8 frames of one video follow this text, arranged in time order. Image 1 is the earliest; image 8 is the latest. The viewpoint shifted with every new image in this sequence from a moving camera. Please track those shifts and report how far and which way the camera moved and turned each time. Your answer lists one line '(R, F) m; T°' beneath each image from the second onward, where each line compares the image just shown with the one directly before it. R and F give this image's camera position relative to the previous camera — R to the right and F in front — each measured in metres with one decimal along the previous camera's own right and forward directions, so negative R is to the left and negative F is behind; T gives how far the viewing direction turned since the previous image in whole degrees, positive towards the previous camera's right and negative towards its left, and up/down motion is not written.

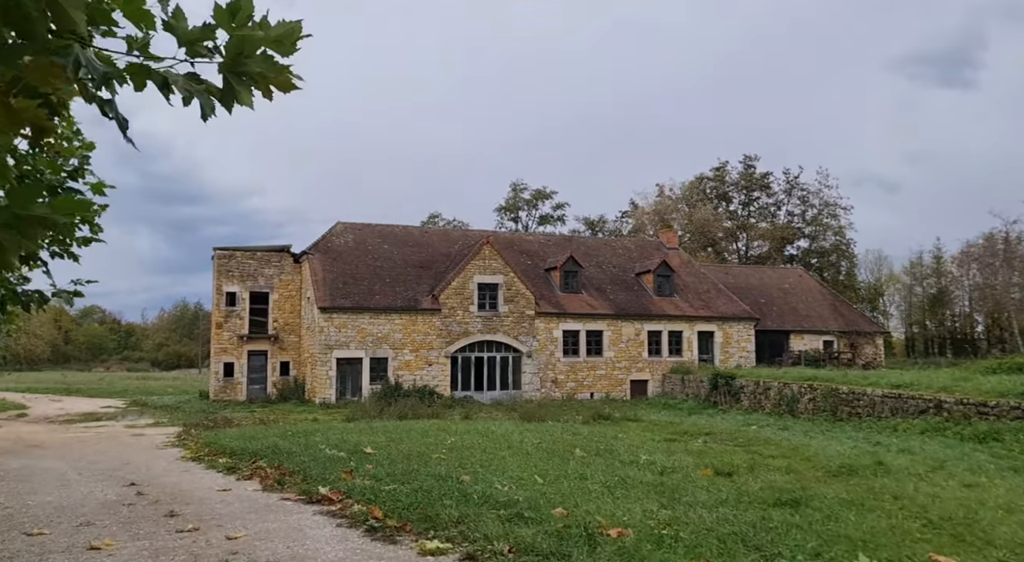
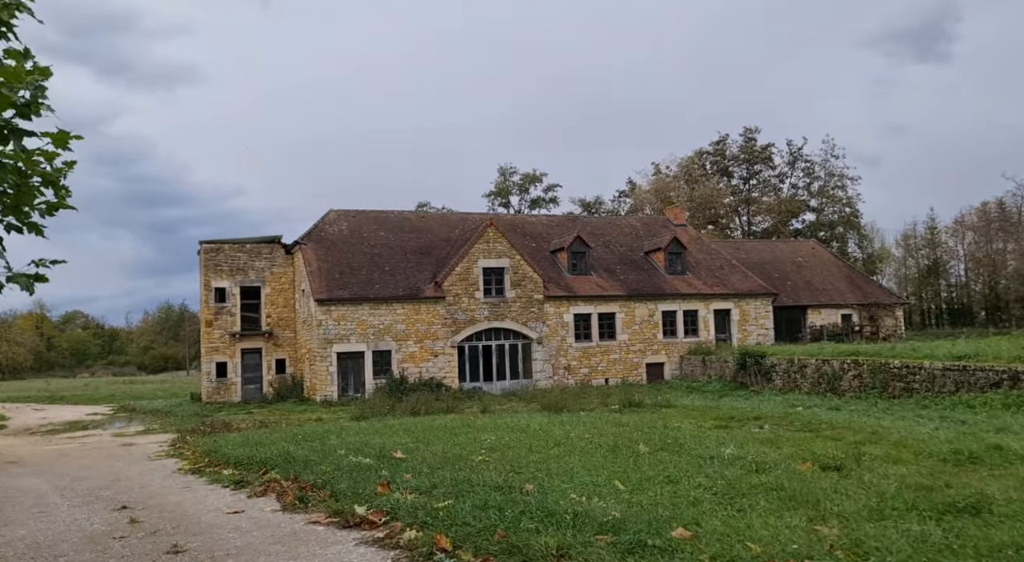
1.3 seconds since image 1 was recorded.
(-0.8, +1.6) m; +1°
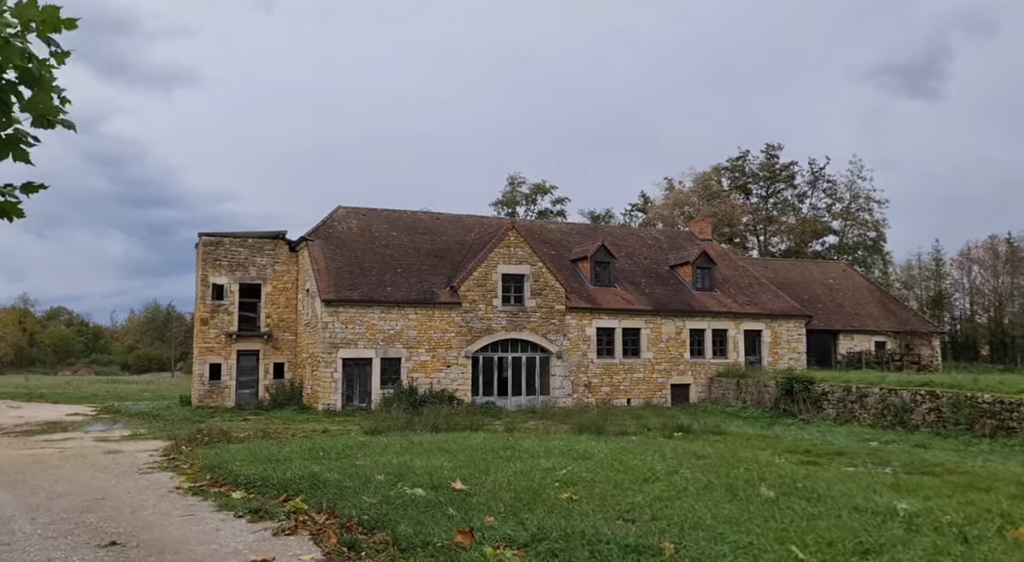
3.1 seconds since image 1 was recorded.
(-1.1, +1.9) m; +1°
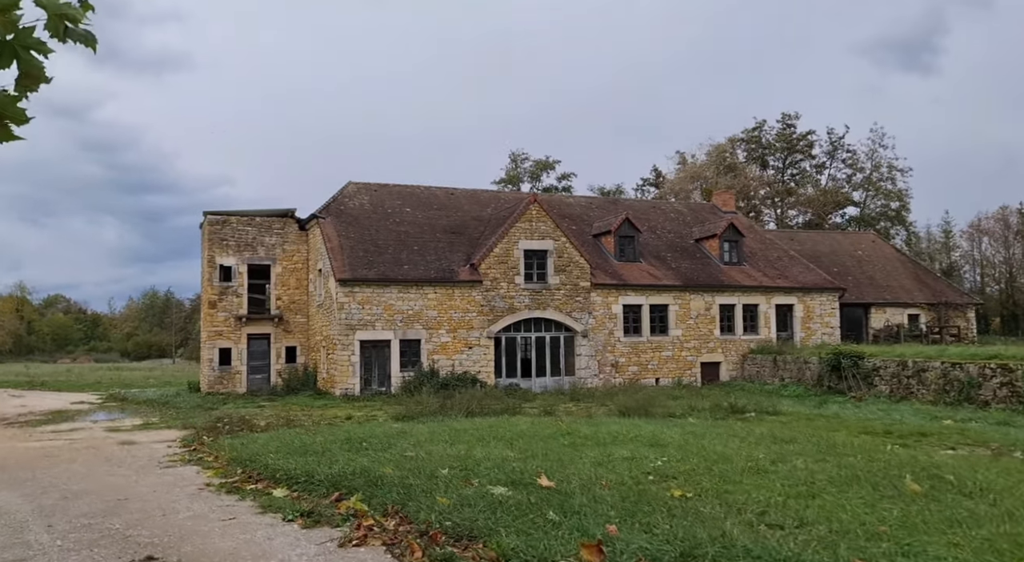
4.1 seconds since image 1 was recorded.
(-0.8, +1.2) m; 0°
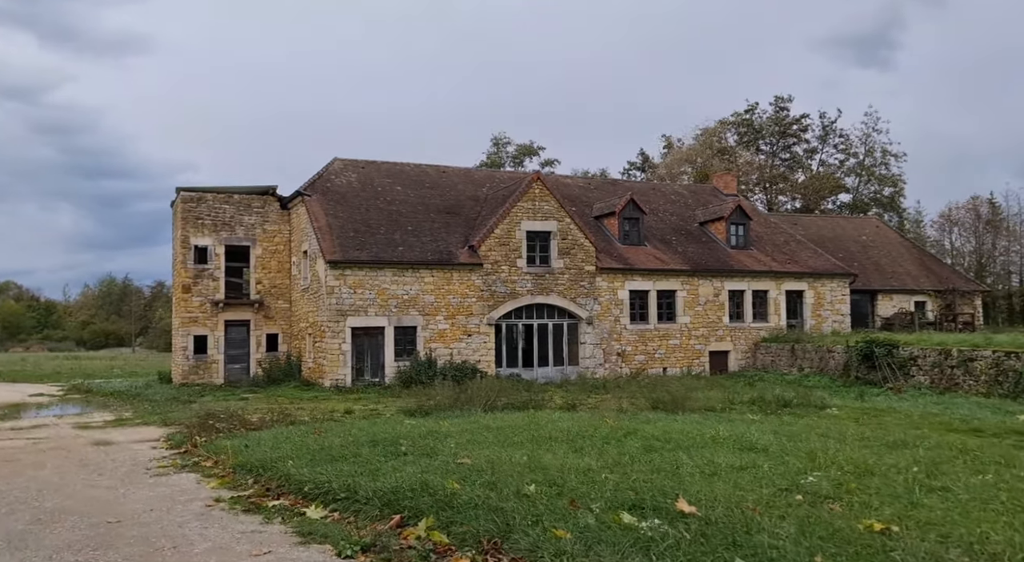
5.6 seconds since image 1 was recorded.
(-1.1, +1.6) m; +3°
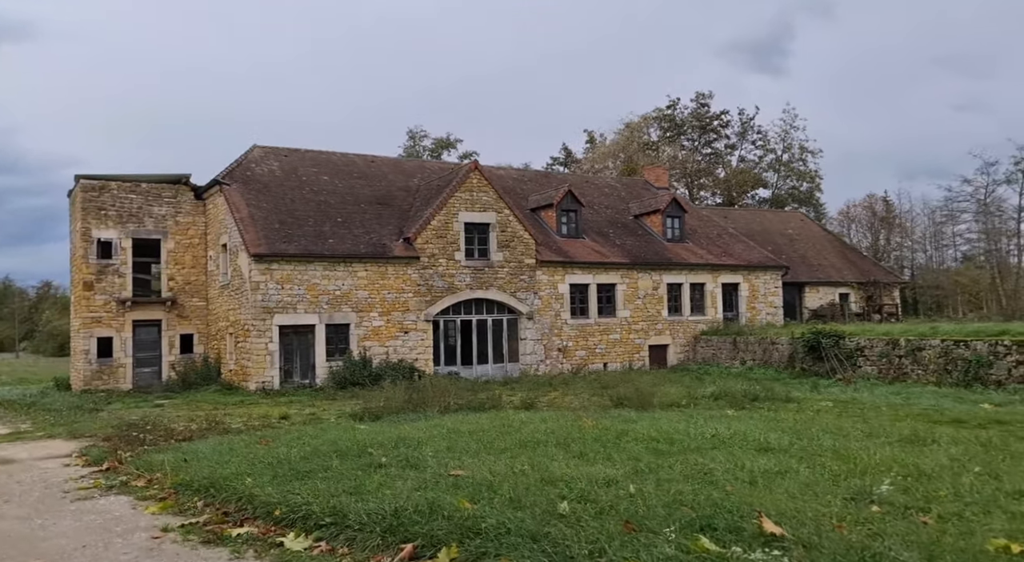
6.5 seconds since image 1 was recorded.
(-0.8, +1.0) m; +7°
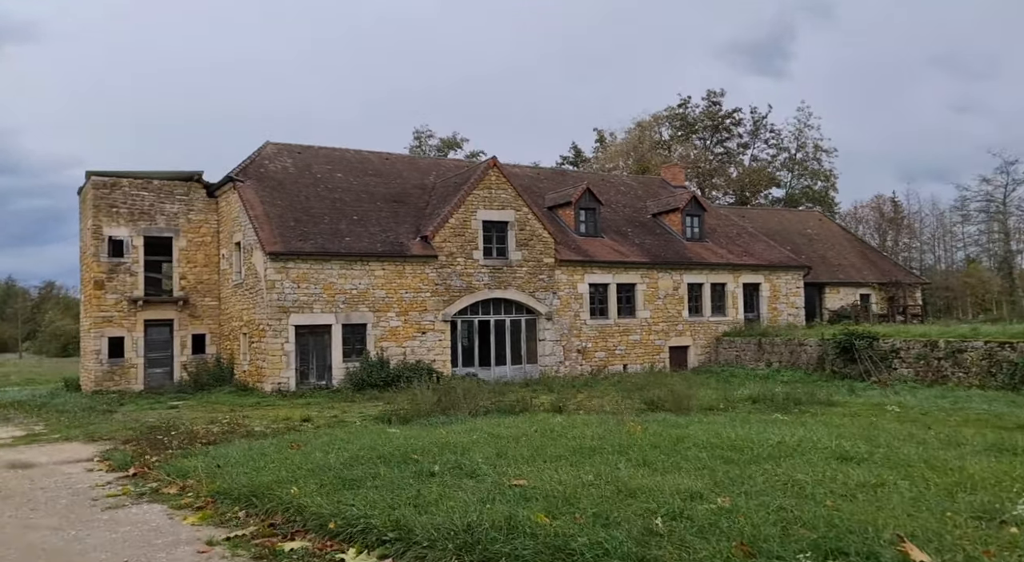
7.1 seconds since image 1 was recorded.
(-0.5, +0.5) m; 0°
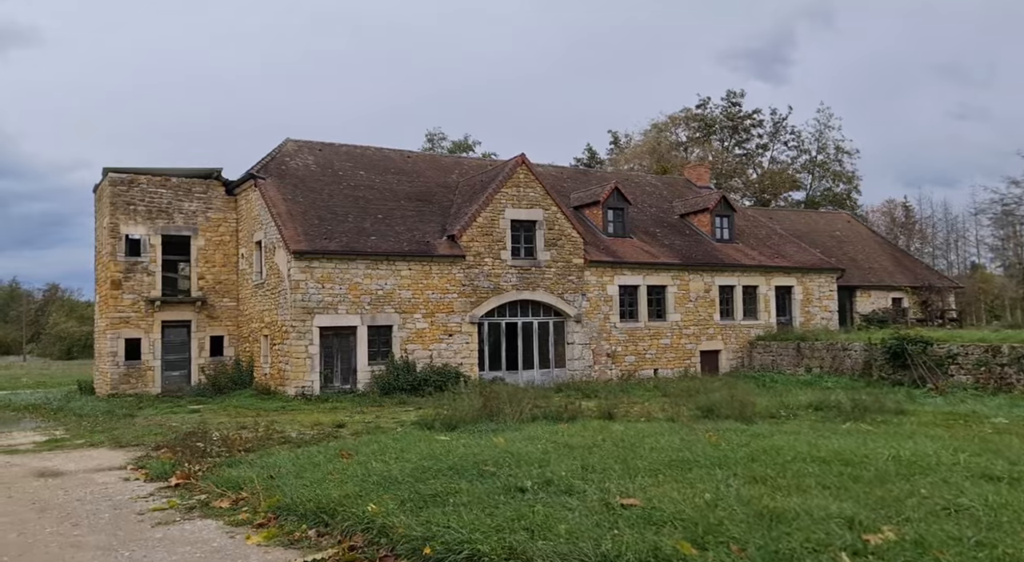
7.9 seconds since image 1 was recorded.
(-0.8, +0.7) m; 0°
